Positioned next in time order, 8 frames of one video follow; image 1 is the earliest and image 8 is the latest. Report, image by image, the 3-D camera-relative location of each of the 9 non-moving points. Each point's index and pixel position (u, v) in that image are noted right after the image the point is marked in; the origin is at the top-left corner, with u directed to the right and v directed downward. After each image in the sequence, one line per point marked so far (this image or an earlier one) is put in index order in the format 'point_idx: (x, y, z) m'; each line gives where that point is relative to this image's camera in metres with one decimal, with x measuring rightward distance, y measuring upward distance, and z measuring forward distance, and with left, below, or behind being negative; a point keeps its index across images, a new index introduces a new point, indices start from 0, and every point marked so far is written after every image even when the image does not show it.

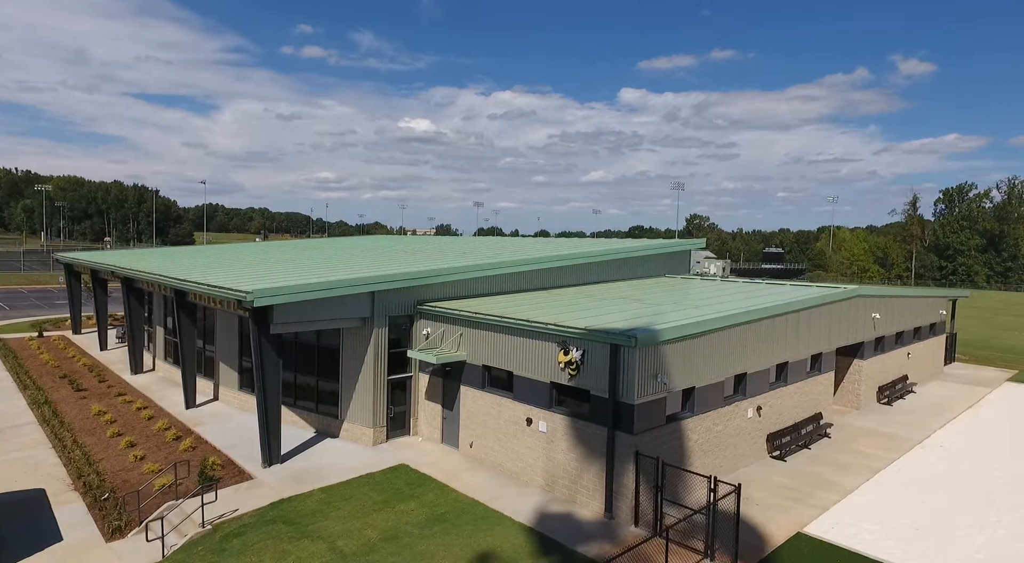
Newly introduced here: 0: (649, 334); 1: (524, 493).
0: (+2.4, -1.0, +12.2) m
1: (0.0, -4.4, +14.3) m
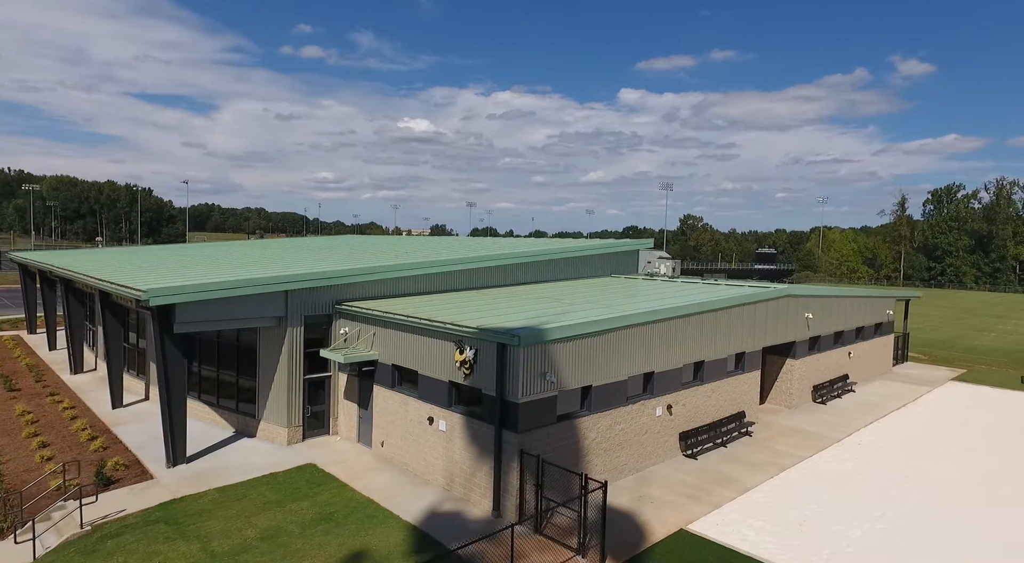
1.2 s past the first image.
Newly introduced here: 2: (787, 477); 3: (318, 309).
0: (+0.3, -0.9, +12.3) m
1: (-2.1, -4.4, +14.3) m
2: (+6.4, -4.7, +15.7) m
3: (-5.3, -0.8, +18.0) m
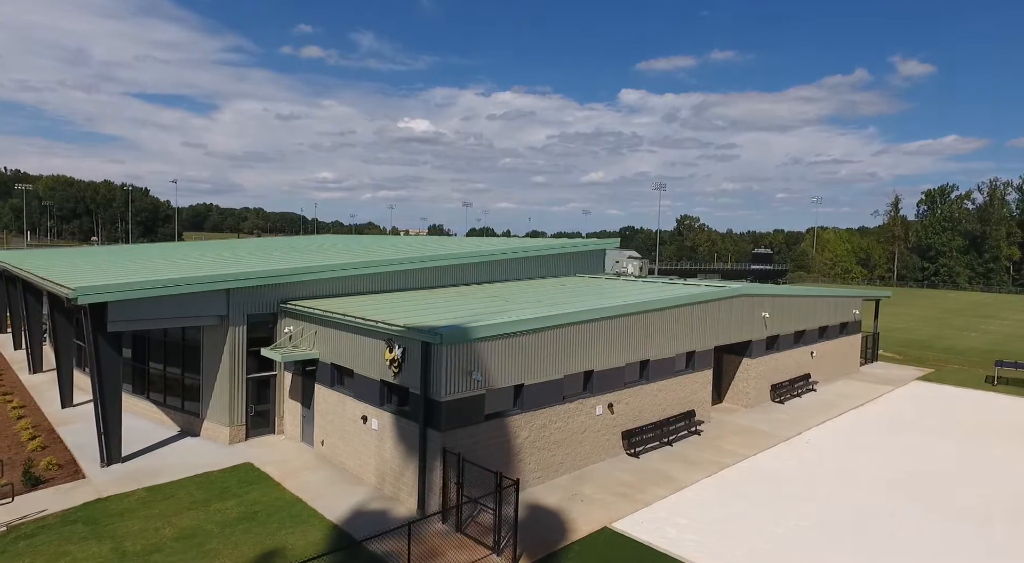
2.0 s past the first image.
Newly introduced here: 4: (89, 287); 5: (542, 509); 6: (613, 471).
0: (-1.1, -0.9, +12.2) m
1: (-3.5, -4.3, +14.2) m
2: (+5.0, -4.7, +15.7) m
3: (-6.8, -0.7, +18.0) m
4: (-9.8, -0.1, +15.4) m
5: (+0.5, -4.4, +13.0) m
6: (+2.3, -4.4, +15.4) m
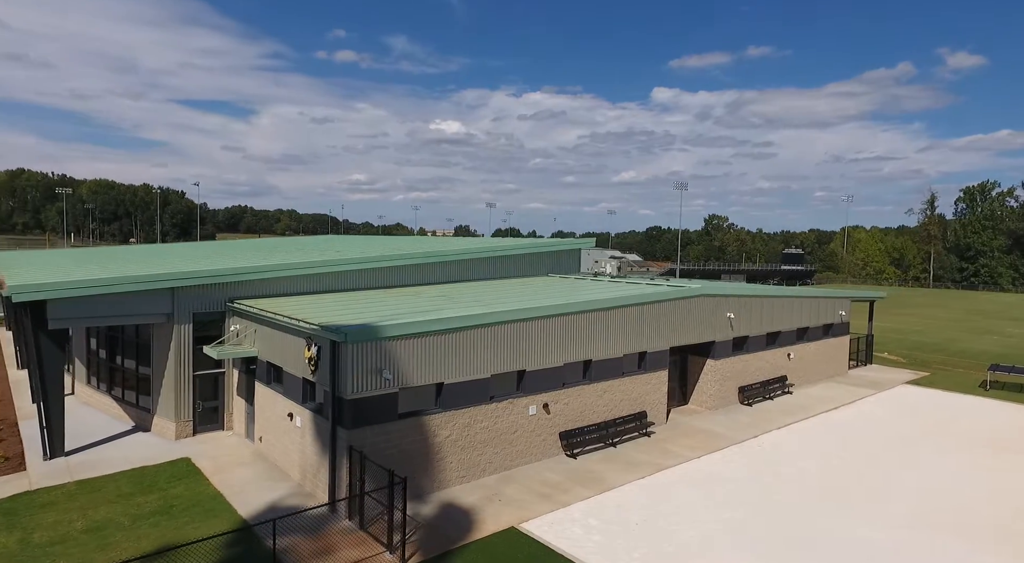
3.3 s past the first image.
0: (-2.8, -0.9, +12.3) m
1: (-5.1, -4.3, +14.4) m
2: (+3.4, -4.7, +15.5) m
3: (-8.2, -0.7, +18.3) m
4: (-11.4, -0.1, +15.9) m
5: (-1.1, -4.4, +13.1) m
6: (+0.7, -4.4, +15.3) m
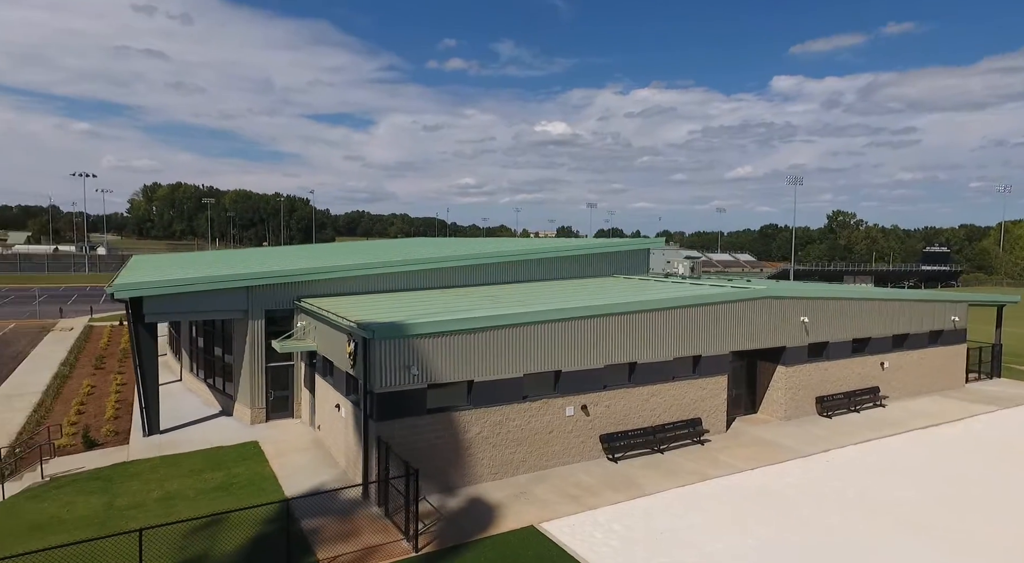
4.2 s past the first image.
0: (-2.3, -0.9, +12.9) m
1: (-4.4, -4.3, +15.4) m
2: (+4.2, -4.7, +15.1) m
3: (-6.8, -0.7, +19.7) m
4: (-10.3, 0.0, +17.8) m
5: (-0.6, -4.4, +13.4) m
6: (+1.6, -4.4, +15.3) m
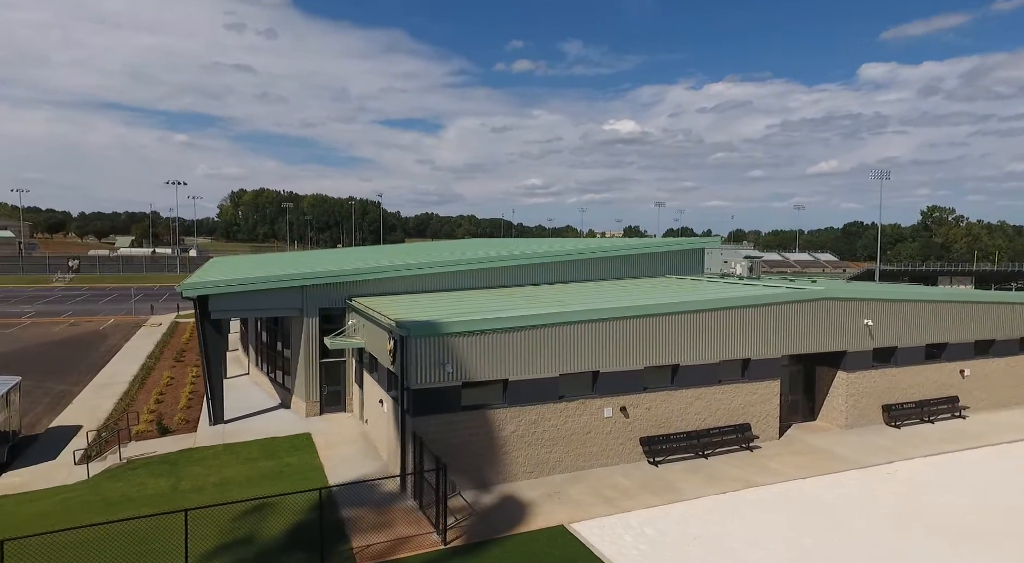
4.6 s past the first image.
0: (-1.7, -0.9, +13.2) m
1: (-3.5, -4.3, +15.9) m
2: (+5.1, -4.7, +14.8) m
3: (-5.5, -0.7, +20.4) m
4: (-9.1, 0.0, +18.9) m
5: (0.0, -4.4, +13.5) m
6: (+2.4, -4.4, +15.3) m
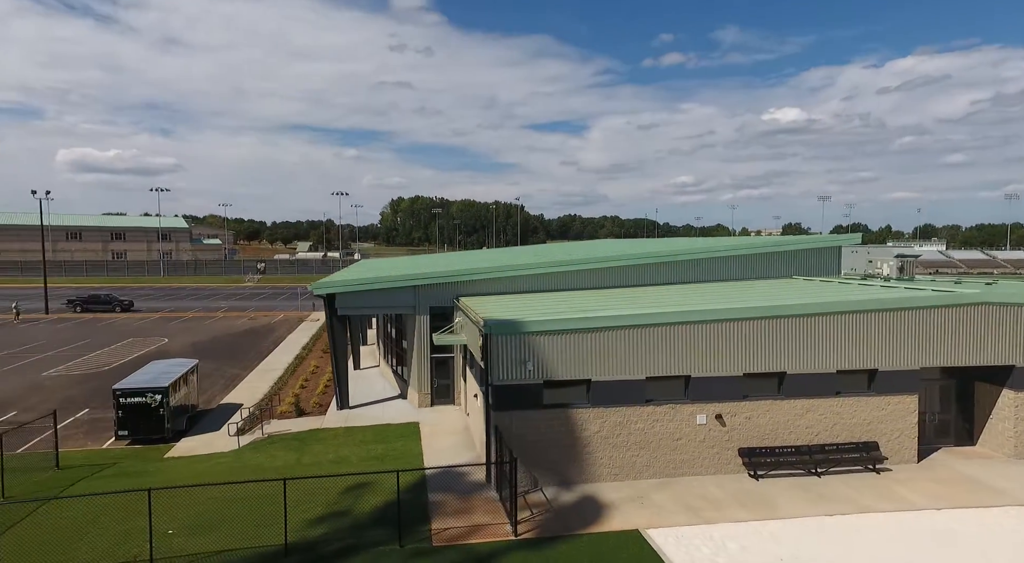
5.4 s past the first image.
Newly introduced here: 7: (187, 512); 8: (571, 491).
0: (-0.1, -0.9, +13.7) m
1: (-1.3, -4.3, +16.6) m
2: (+6.8, -4.8, +13.7) m
3: (-2.2, -0.7, +21.5) m
4: (-6.1, 0.0, +20.8) m
5: (+1.6, -4.4, +13.6) m
6: (+4.4, -4.4, +14.7) m
7: (-6.7, -4.8, +14.0) m
8: (+1.3, -4.4, +14.0) m
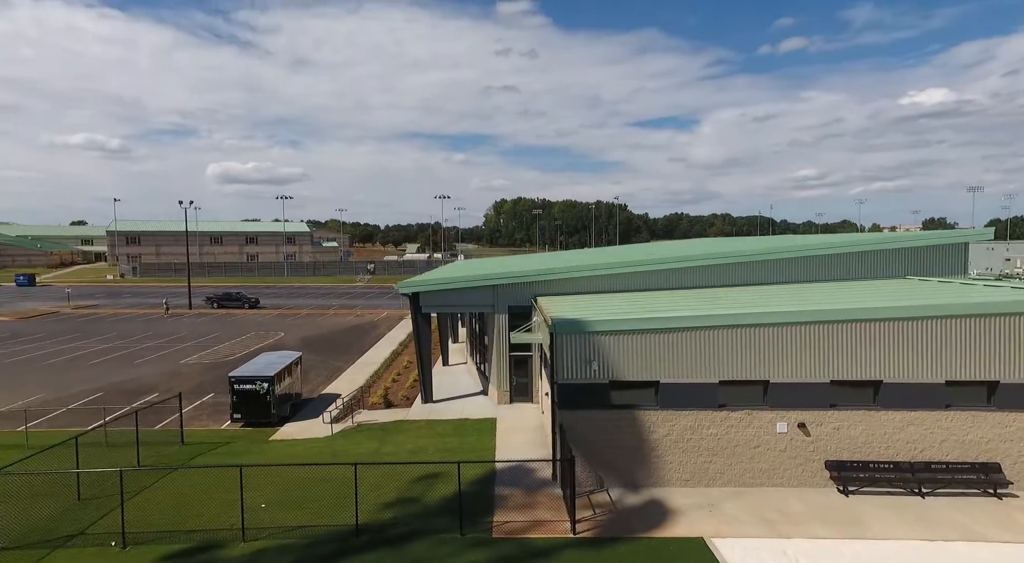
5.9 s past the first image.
0: (+1.2, -0.9, +13.7) m
1: (+0.5, -4.3, +16.8) m
2: (+8.1, -4.8, +12.6) m
3: (+0.4, -0.6, +21.7) m
4: (-3.5, +0.1, +21.6) m
5: (+2.9, -4.4, +13.3) m
6: (+5.8, -4.4, +14.0) m
7: (-5.3, -4.7, +15.1) m
8: (+2.6, -4.3, +13.8) m
